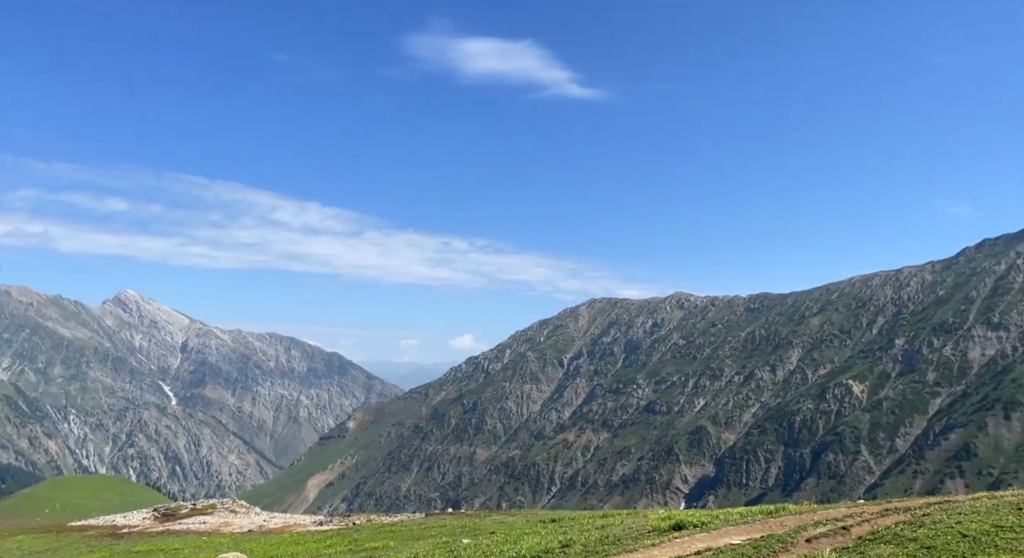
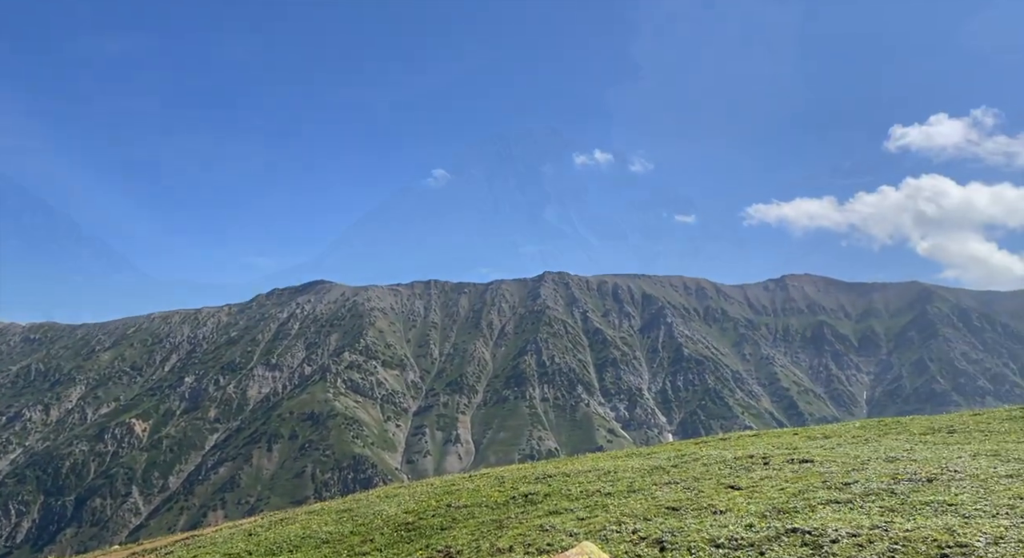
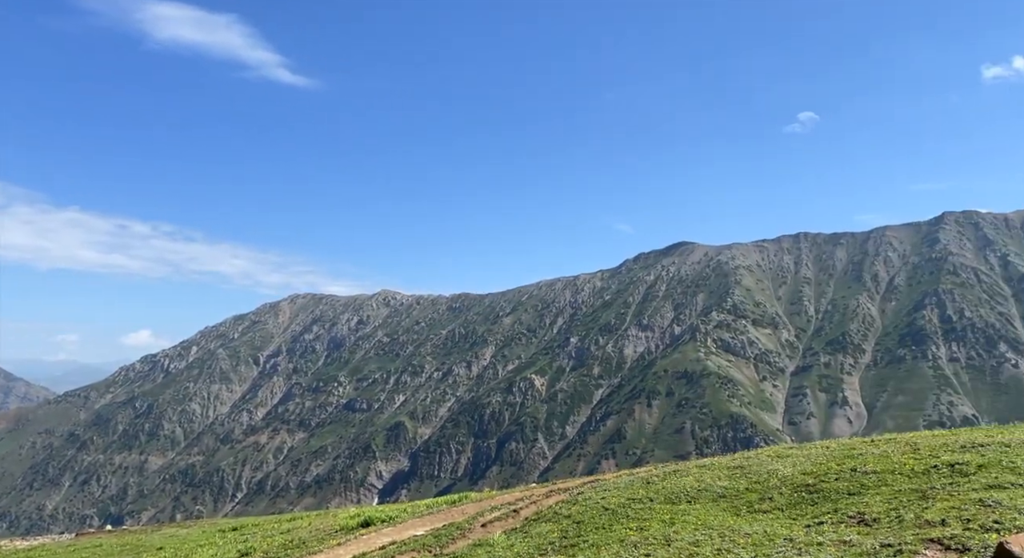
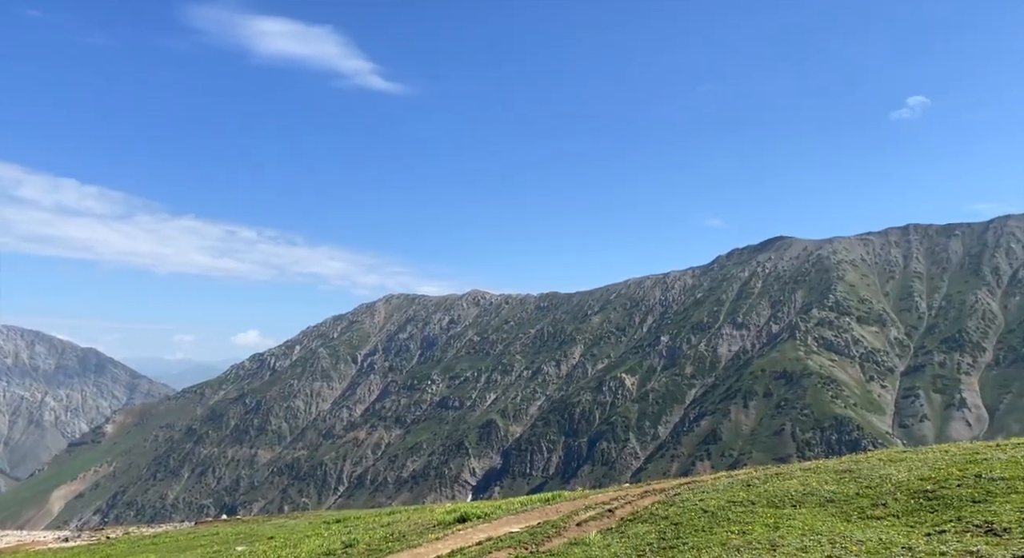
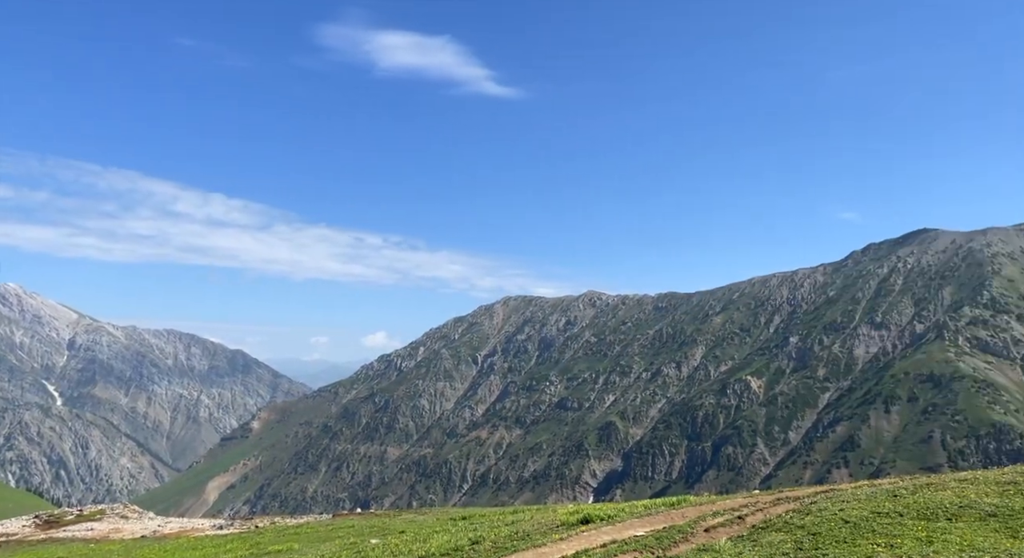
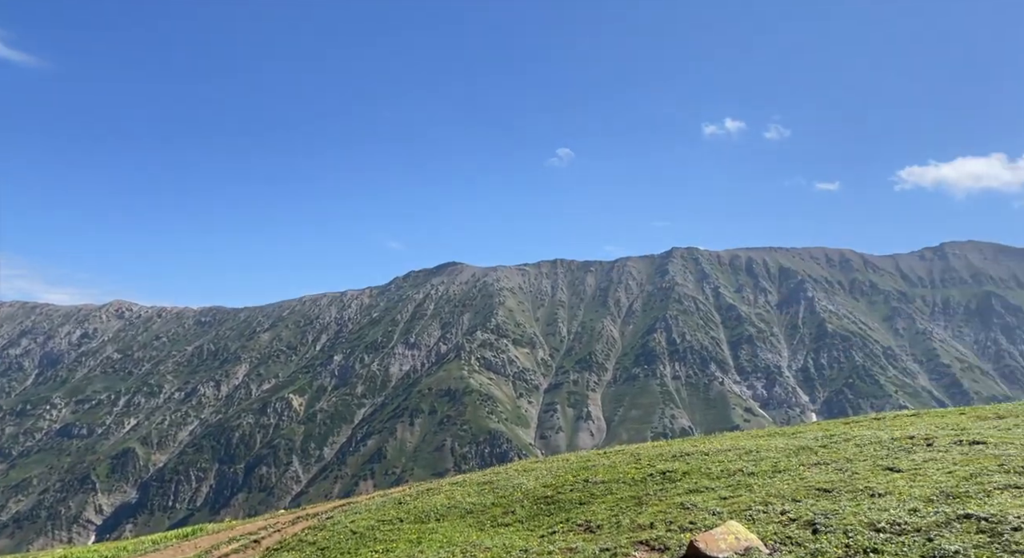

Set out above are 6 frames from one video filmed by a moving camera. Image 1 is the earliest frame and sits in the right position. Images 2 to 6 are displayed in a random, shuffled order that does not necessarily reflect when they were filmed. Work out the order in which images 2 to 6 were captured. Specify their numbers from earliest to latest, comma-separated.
5, 4, 3, 6, 2
